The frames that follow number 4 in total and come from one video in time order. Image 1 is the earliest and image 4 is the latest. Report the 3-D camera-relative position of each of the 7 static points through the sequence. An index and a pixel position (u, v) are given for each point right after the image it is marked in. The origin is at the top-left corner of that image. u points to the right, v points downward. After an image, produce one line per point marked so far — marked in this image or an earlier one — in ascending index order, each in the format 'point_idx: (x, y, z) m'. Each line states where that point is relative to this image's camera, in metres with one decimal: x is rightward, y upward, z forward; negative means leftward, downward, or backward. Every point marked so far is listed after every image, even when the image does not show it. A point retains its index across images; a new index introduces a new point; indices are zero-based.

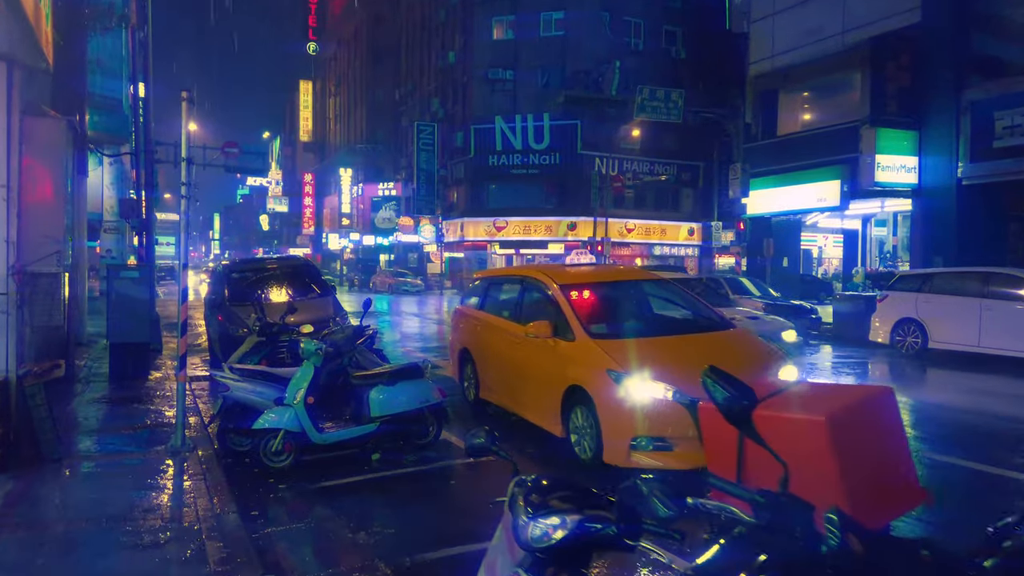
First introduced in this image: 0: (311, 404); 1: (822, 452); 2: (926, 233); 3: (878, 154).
0: (-1.7, -1.0, +7.1) m
1: (+0.9, -0.5, +2.5) m
2: (+8.9, +1.2, +18.5) m
3: (+7.9, +2.9, +18.4) m
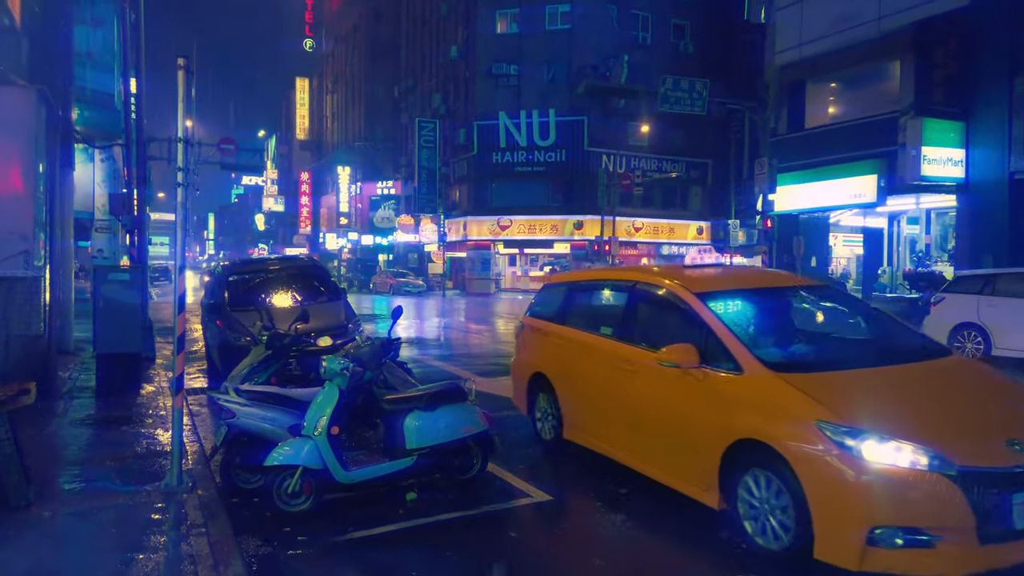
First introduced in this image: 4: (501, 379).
0: (-1.2, -1.0, +5.9) m
1: (+1.4, -0.5, +1.3) m
2: (+9.3, +1.1, +17.3) m
3: (+8.3, +2.8, +17.2) m
4: (-0.1, -1.2, +11.0) m
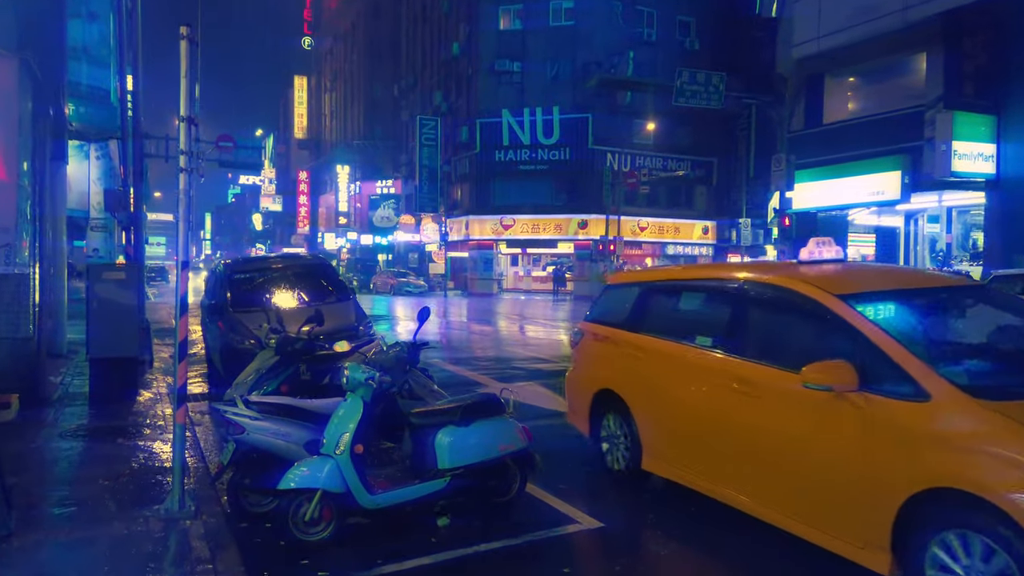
0: (-0.9, -1.0, +5.2) m
1: (+1.7, -0.5, +0.6) m
2: (+9.6, +1.1, +16.6) m
3: (+8.5, +2.8, +16.6) m
4: (+0.2, -1.2, +10.3) m
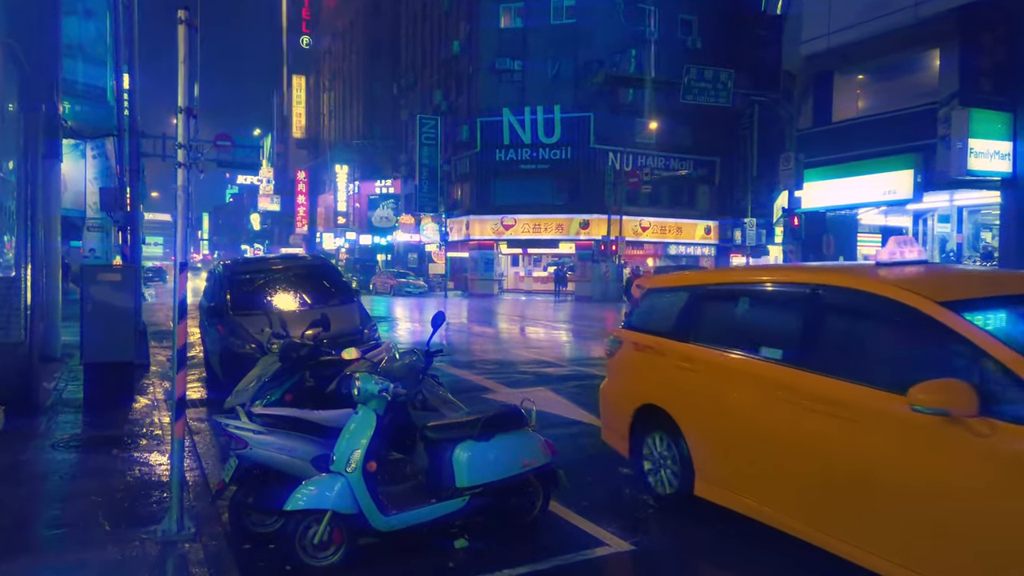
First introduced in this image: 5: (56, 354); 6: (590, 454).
0: (-0.8, -1.0, +4.8) m
1: (+1.9, -0.5, +0.2) m
2: (+9.7, +1.1, +16.3) m
3: (+8.6, +2.8, +16.2) m
4: (+0.3, -1.2, +9.9) m
5: (-6.7, -1.0, +12.6) m
6: (+0.6, -1.3, +6.9) m
